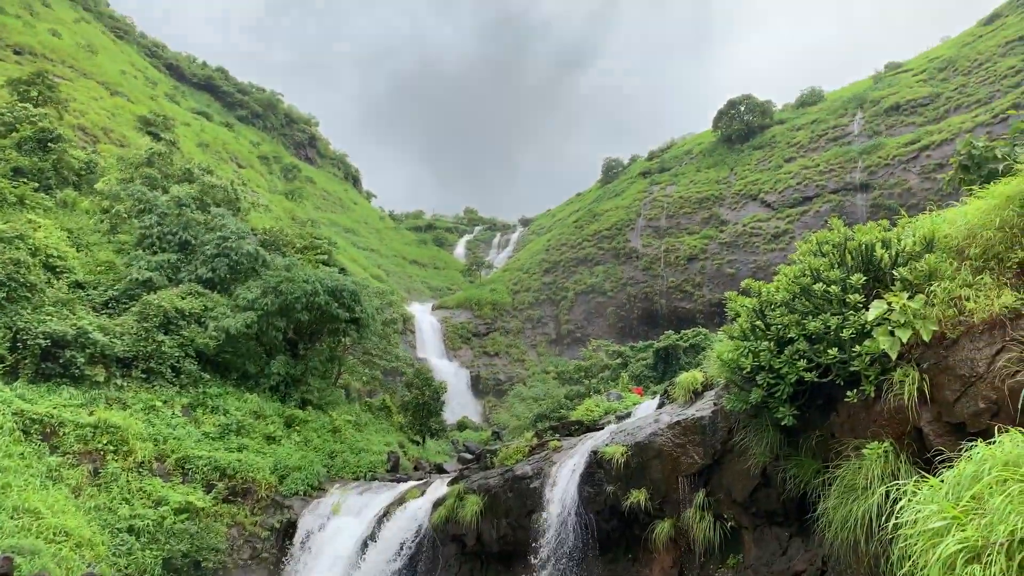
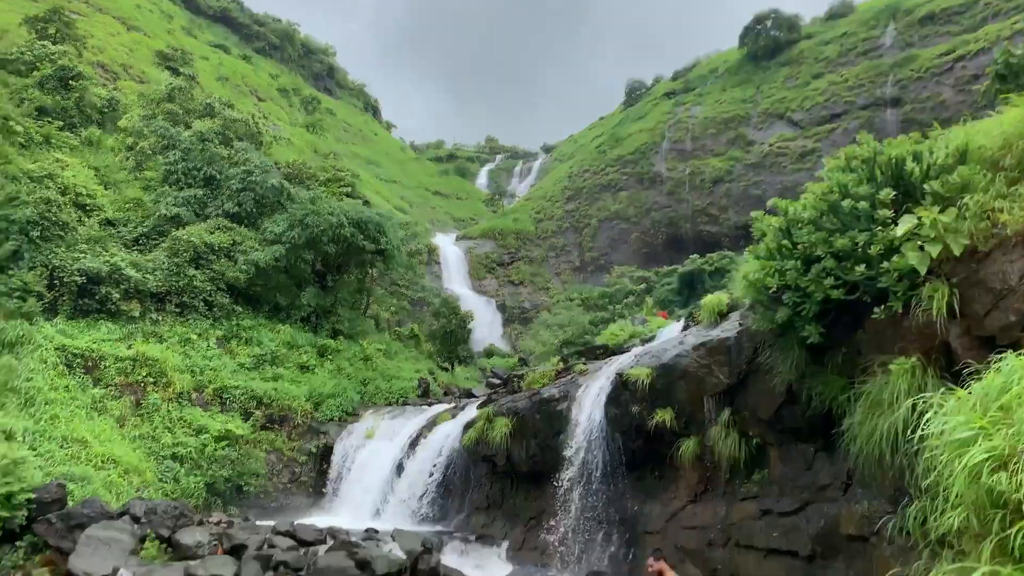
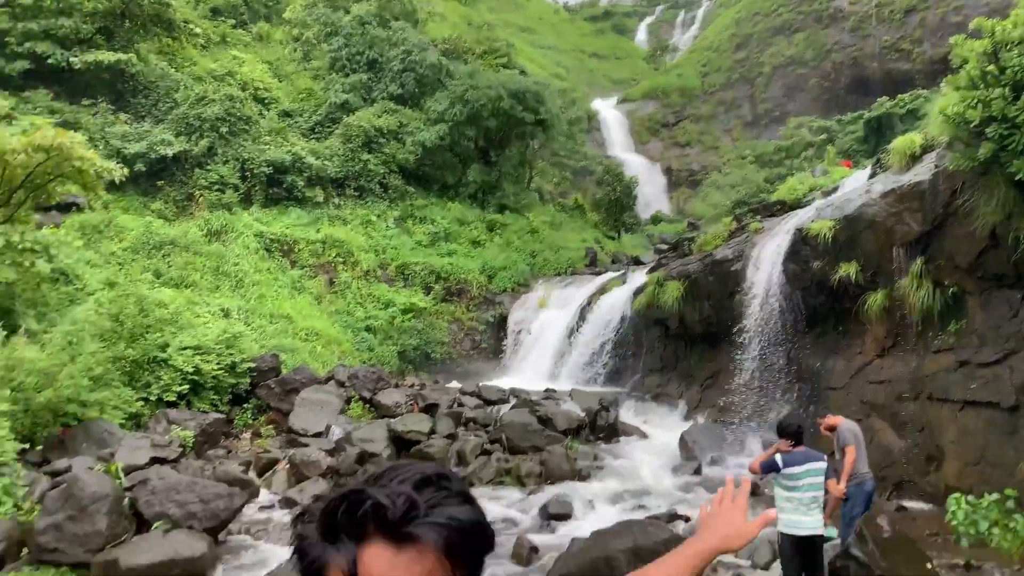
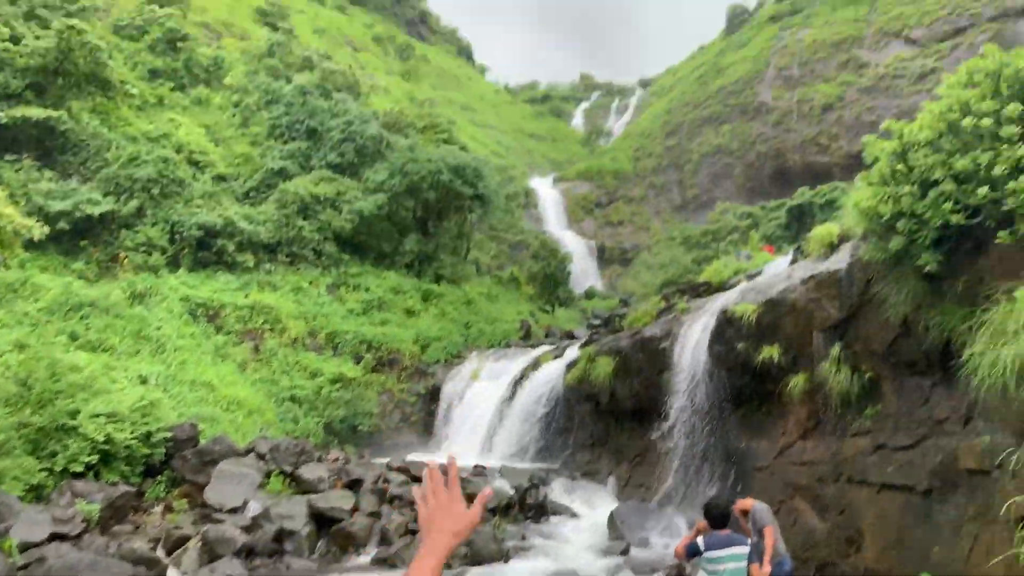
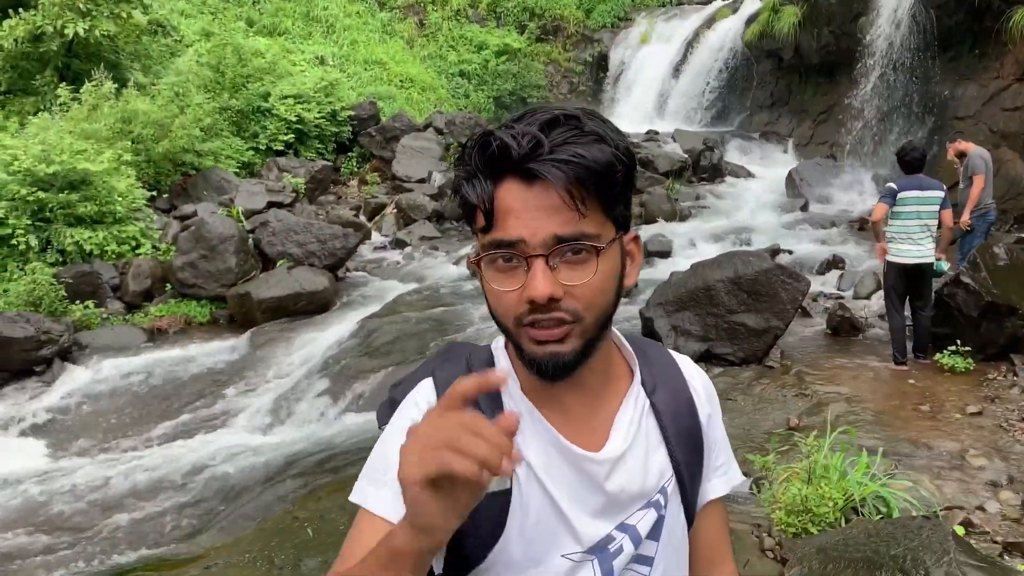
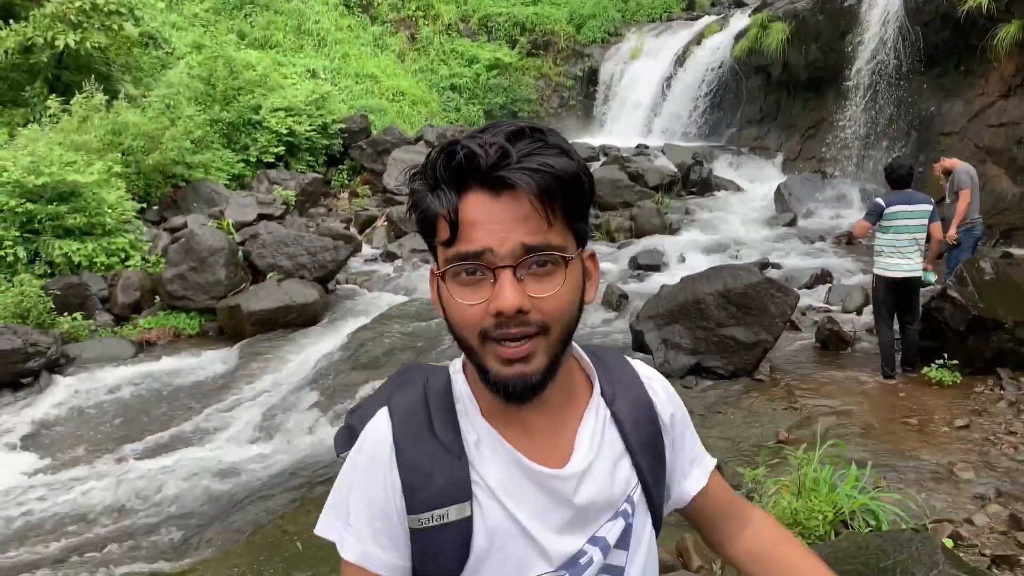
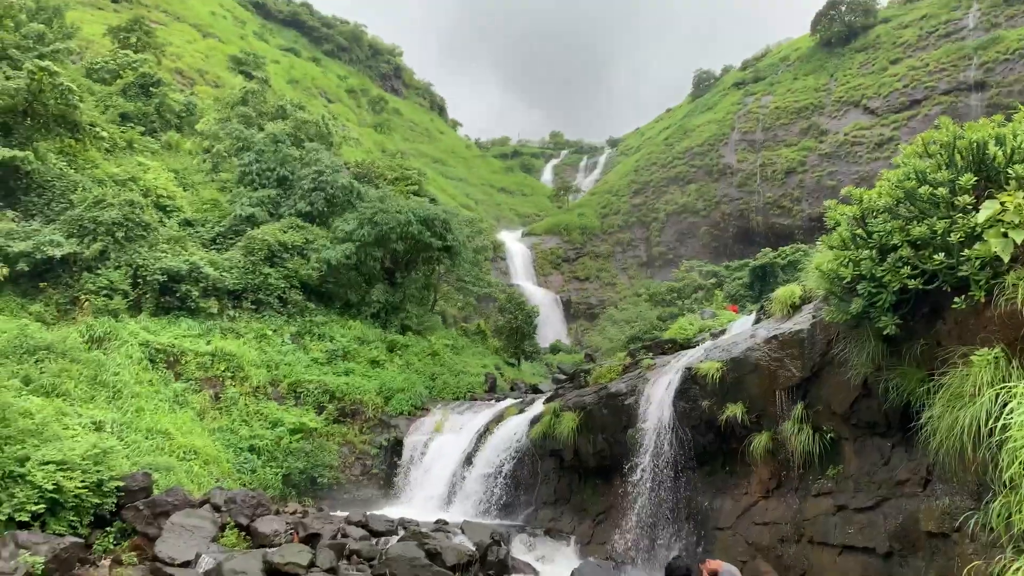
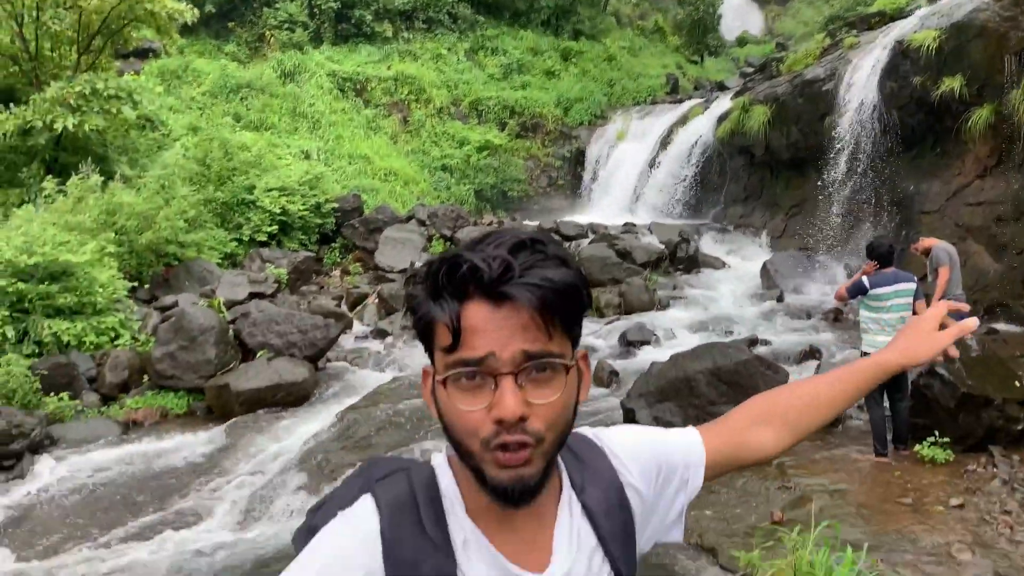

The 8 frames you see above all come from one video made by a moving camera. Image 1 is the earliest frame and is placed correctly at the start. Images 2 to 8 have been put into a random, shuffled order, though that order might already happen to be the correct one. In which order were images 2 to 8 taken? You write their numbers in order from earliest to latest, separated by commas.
2, 4, 7, 3, 8, 6, 5
